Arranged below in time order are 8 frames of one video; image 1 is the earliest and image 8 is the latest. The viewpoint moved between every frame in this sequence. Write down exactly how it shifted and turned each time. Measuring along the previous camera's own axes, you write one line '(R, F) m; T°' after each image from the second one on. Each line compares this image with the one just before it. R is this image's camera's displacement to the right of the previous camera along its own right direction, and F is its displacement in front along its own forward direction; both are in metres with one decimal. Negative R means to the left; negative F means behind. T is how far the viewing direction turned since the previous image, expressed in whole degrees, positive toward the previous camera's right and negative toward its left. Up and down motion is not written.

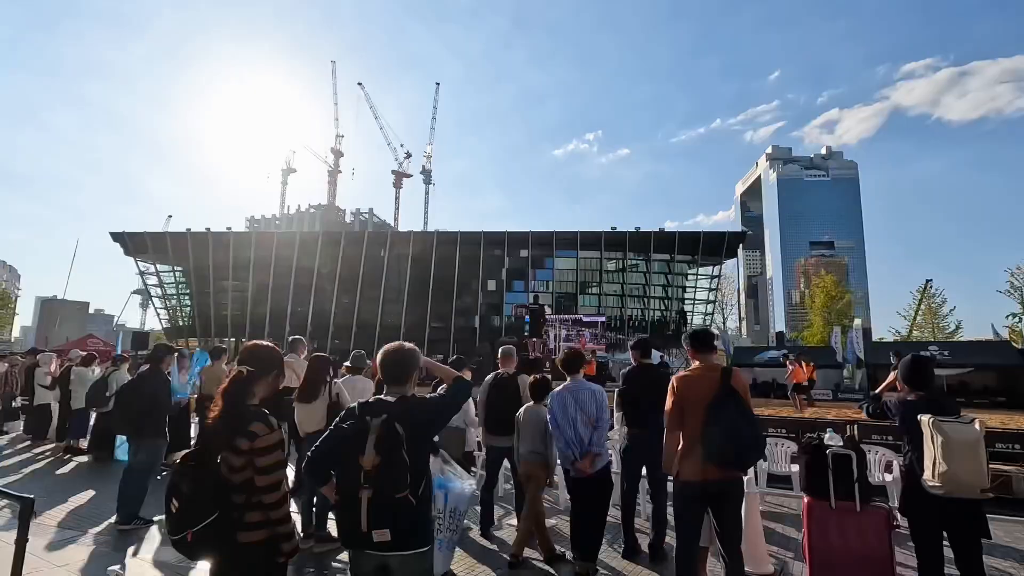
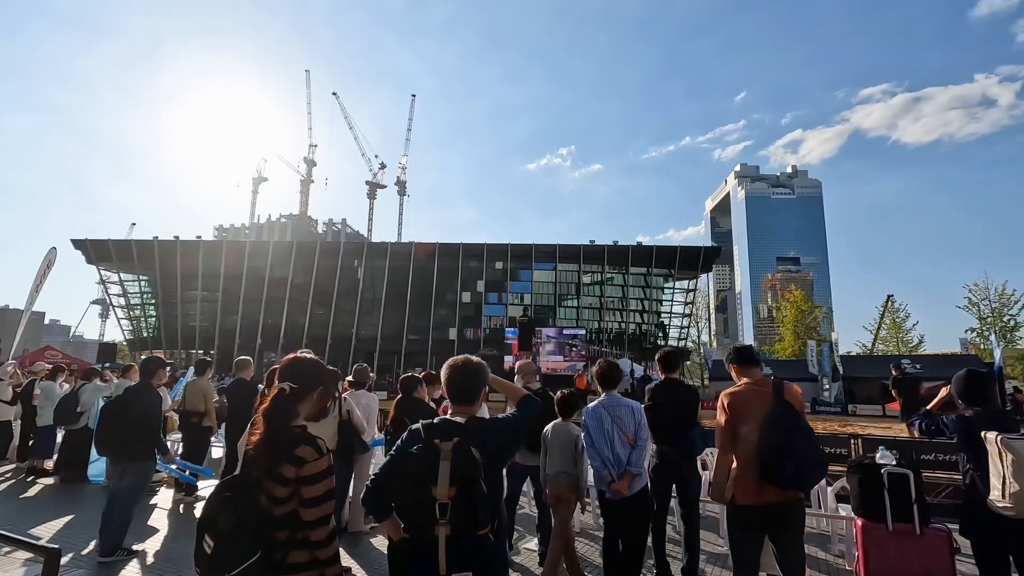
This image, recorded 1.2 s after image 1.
(-0.5, +0.3) m; +3°
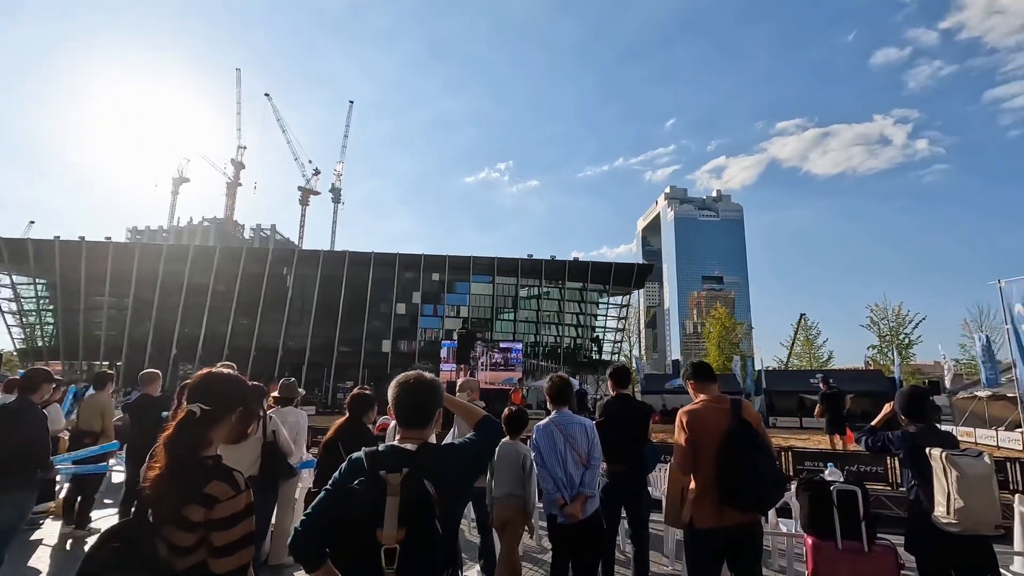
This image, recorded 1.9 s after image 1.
(-0.1, +0.3) m; +7°
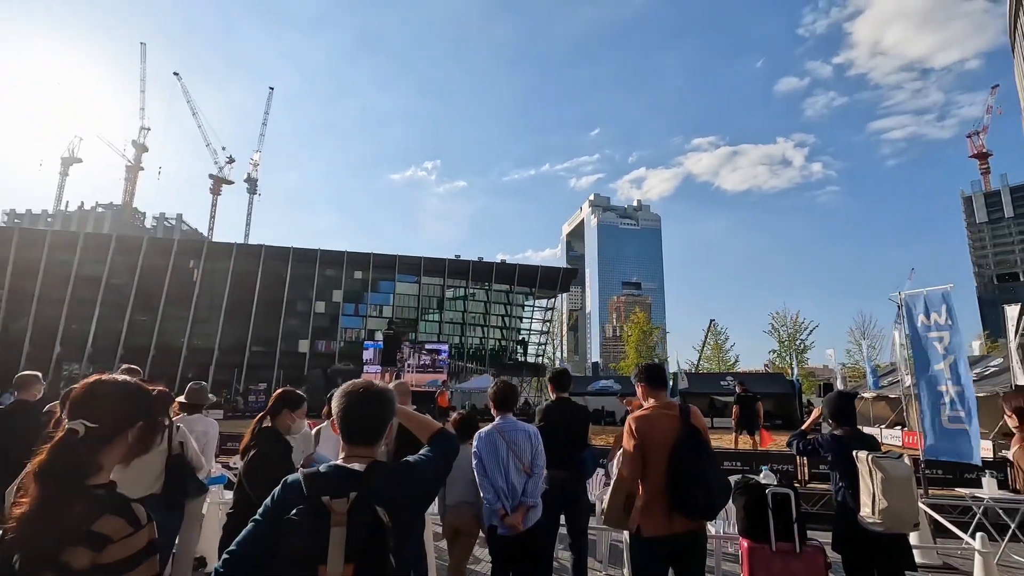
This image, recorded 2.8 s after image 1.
(-0.1, +0.2) m; +8°
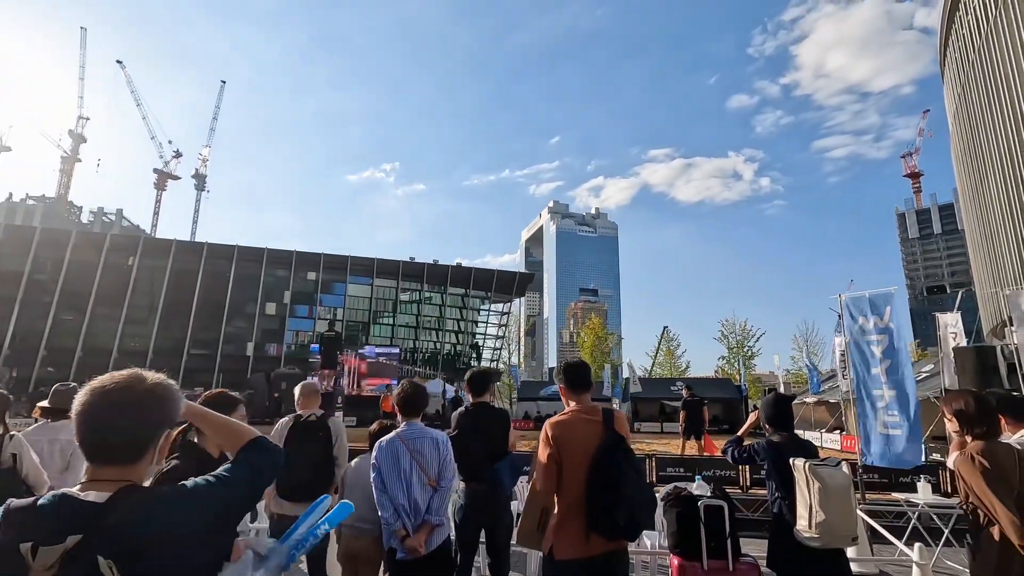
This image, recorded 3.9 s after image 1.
(+0.3, +0.5) m; +4°
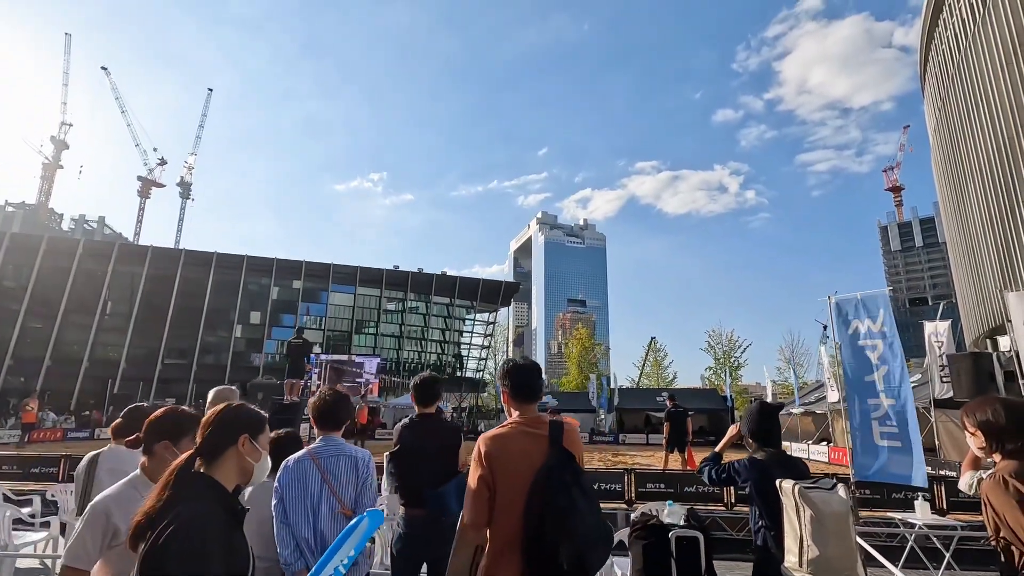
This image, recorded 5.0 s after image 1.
(+0.3, +0.6) m; +1°
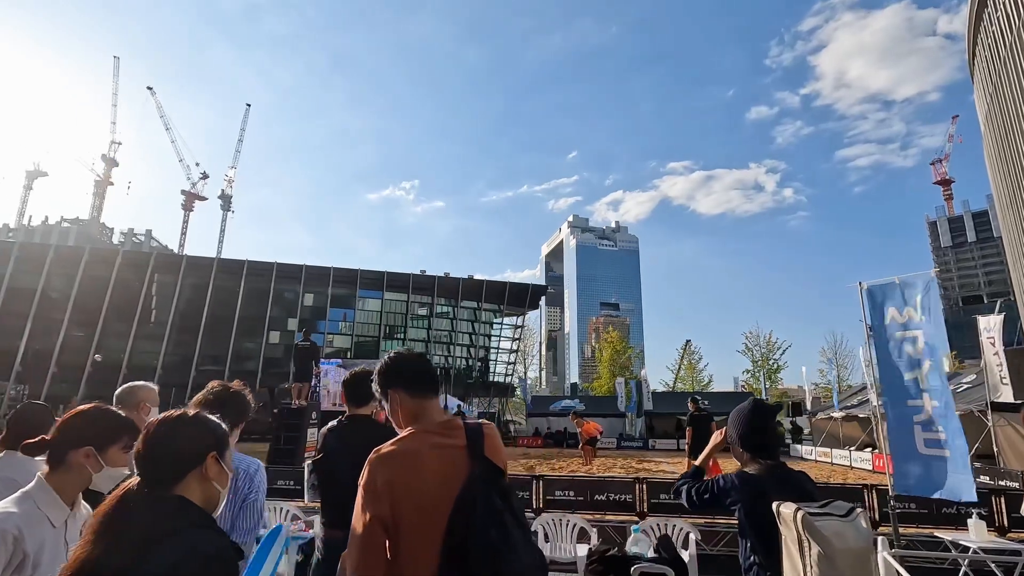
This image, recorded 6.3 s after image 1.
(+0.5, +0.7) m; -3°
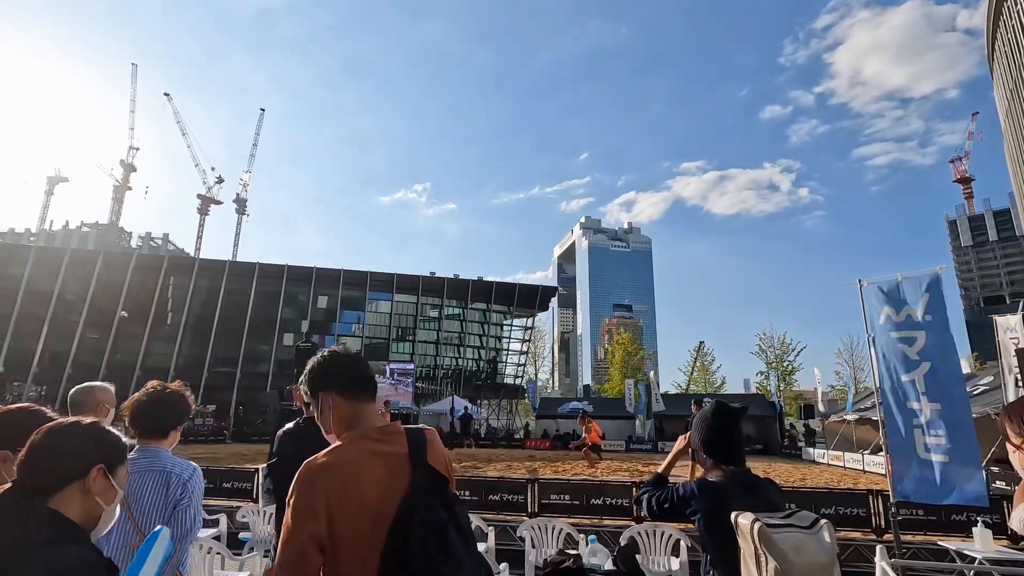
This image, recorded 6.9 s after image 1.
(+0.3, +0.1) m; -1°
